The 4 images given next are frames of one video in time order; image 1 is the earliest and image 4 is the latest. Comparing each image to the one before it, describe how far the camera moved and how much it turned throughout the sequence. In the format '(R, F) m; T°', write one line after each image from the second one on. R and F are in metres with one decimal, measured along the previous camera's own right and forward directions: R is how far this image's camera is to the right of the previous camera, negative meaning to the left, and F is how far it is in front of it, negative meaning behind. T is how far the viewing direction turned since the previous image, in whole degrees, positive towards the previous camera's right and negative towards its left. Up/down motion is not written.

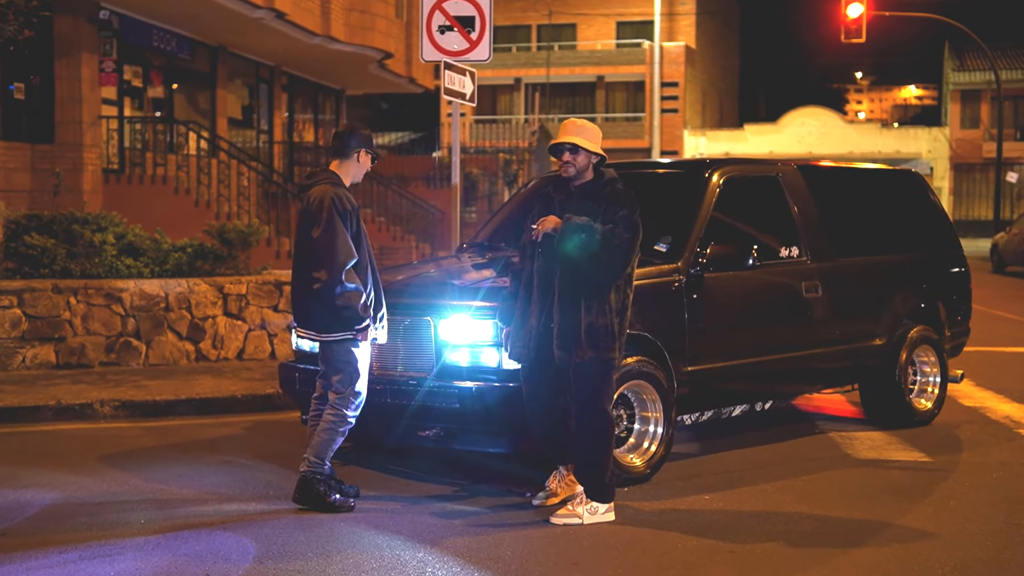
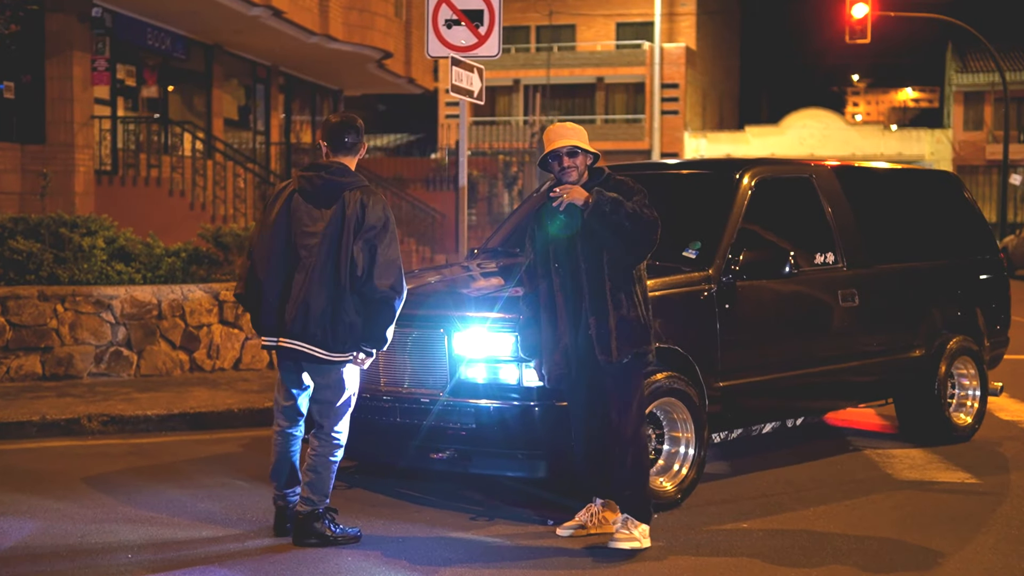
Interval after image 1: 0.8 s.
(-0.1, +0.5) m; 0°
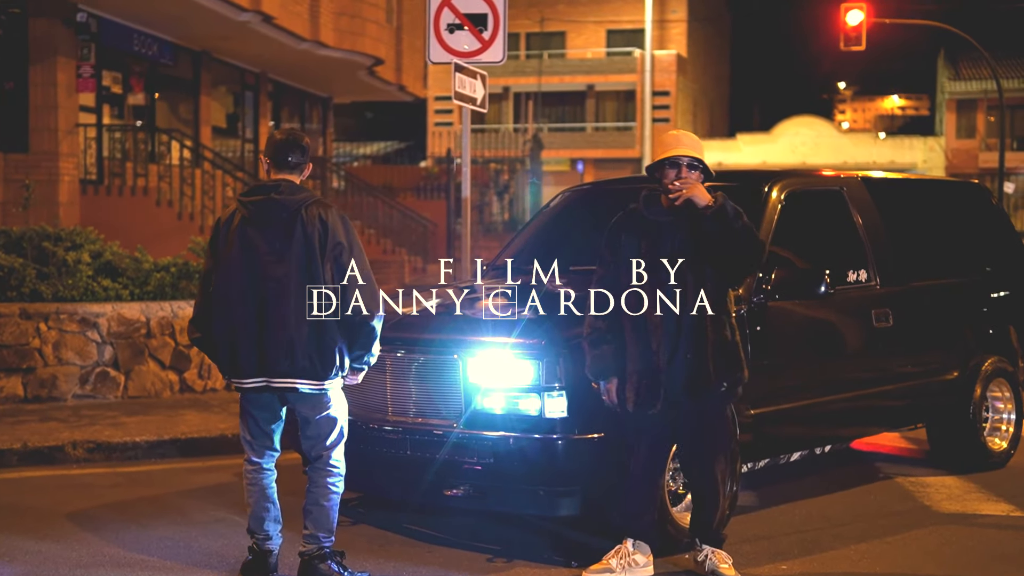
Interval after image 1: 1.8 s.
(-0.1, +0.4) m; +1°
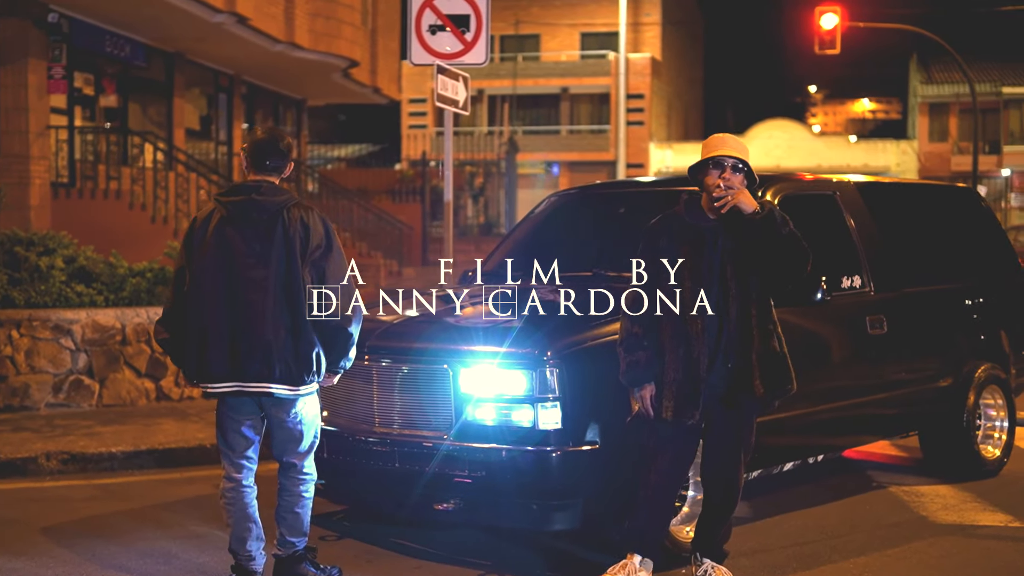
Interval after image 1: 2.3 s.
(-0.1, +0.2) m; +1°
